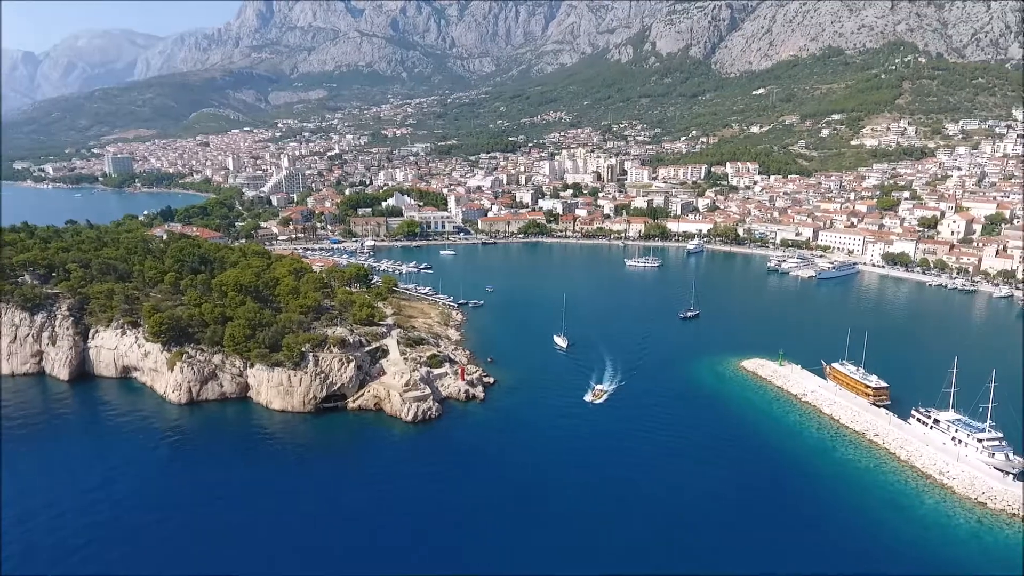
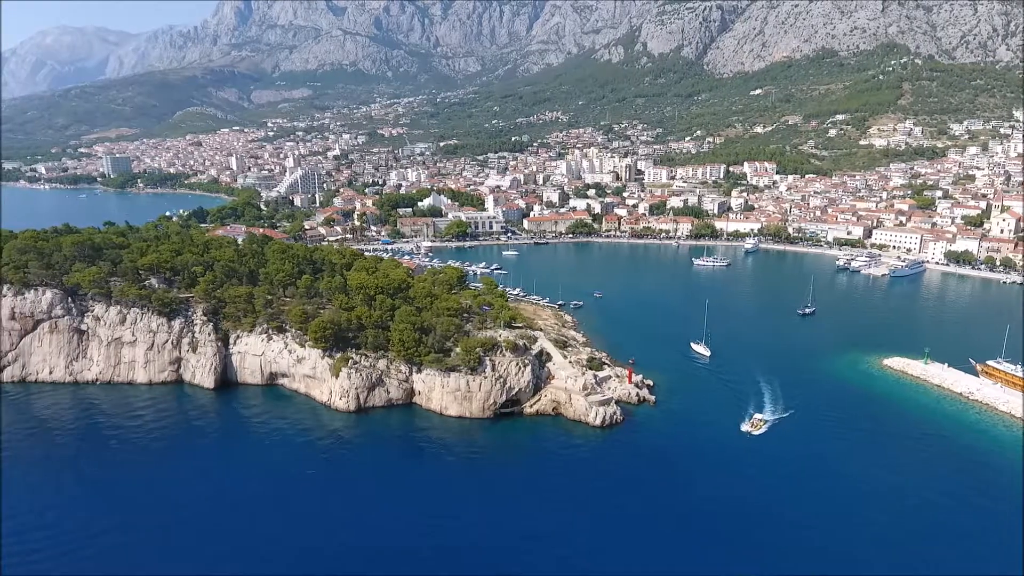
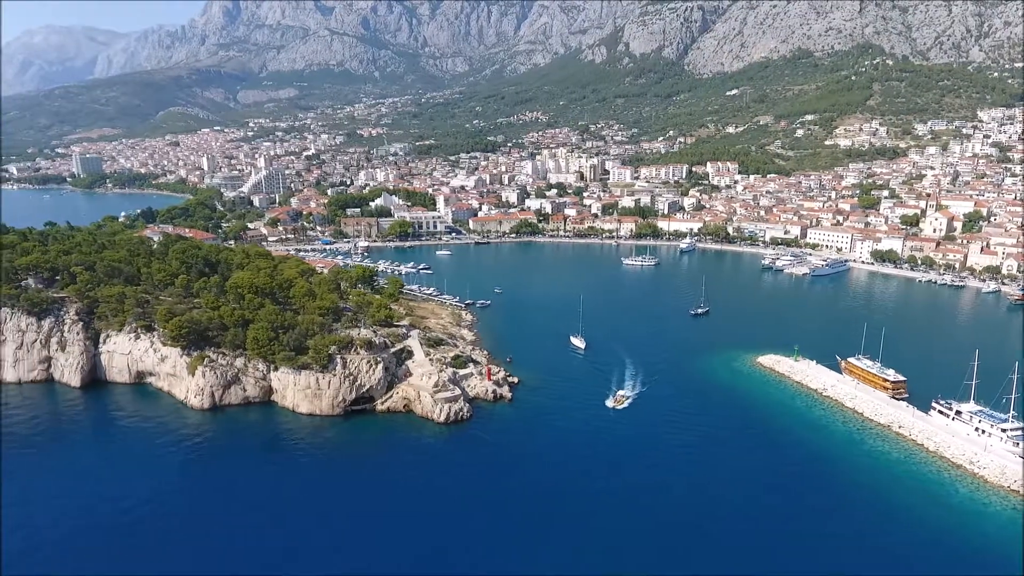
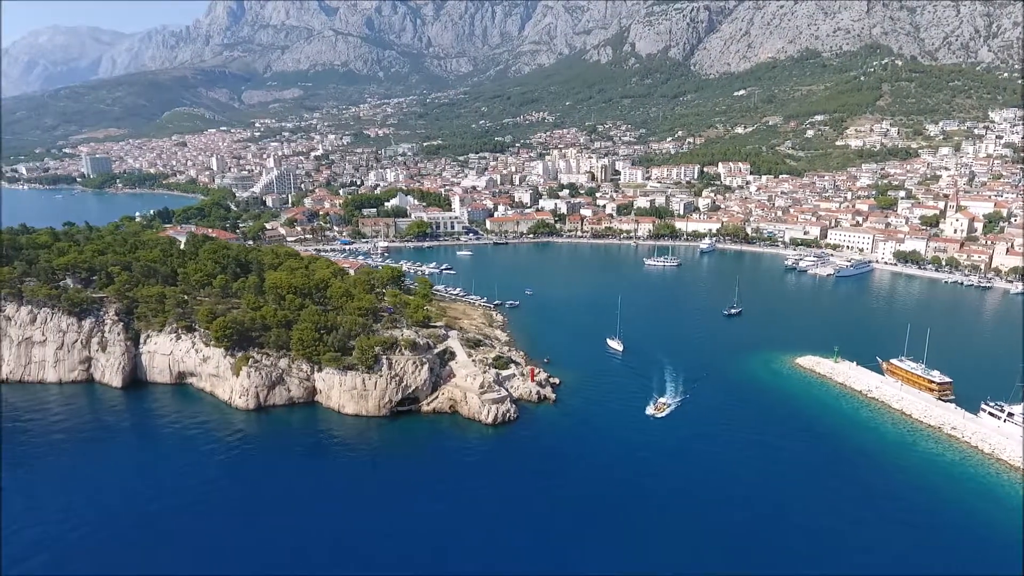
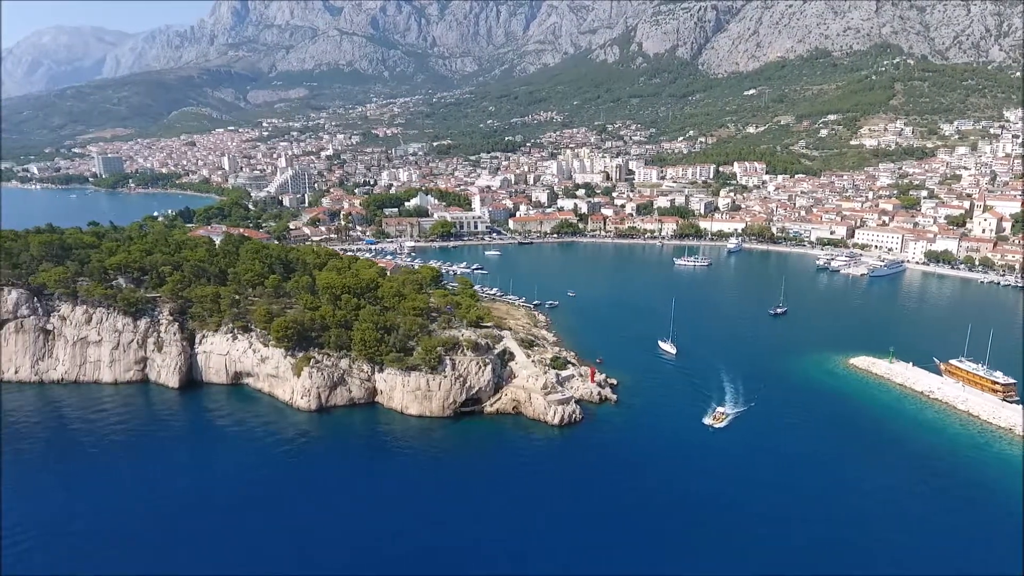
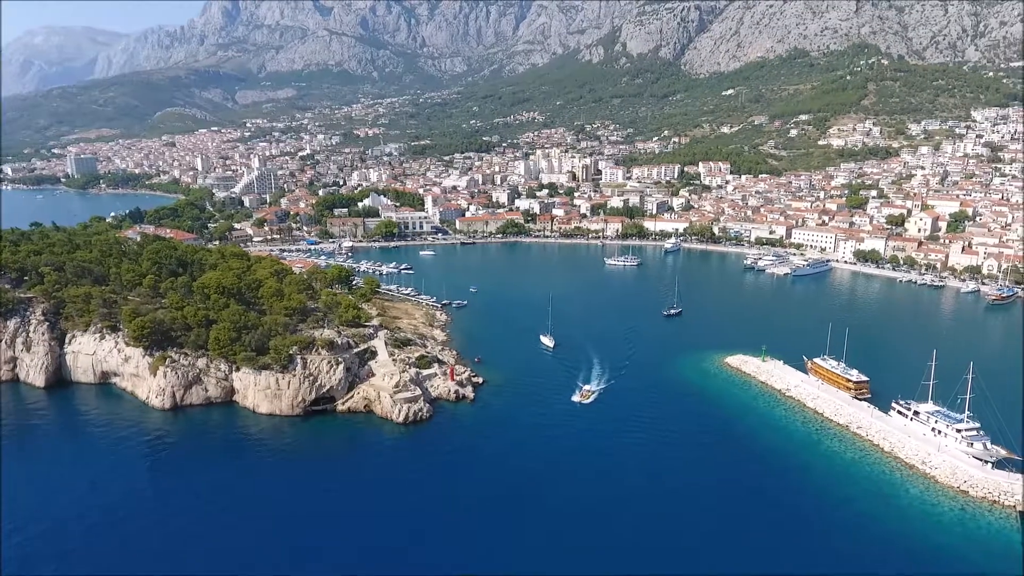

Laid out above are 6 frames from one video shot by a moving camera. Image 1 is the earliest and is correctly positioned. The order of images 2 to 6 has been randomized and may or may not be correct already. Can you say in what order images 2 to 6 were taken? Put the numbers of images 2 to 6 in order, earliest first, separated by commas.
6, 3, 4, 5, 2
